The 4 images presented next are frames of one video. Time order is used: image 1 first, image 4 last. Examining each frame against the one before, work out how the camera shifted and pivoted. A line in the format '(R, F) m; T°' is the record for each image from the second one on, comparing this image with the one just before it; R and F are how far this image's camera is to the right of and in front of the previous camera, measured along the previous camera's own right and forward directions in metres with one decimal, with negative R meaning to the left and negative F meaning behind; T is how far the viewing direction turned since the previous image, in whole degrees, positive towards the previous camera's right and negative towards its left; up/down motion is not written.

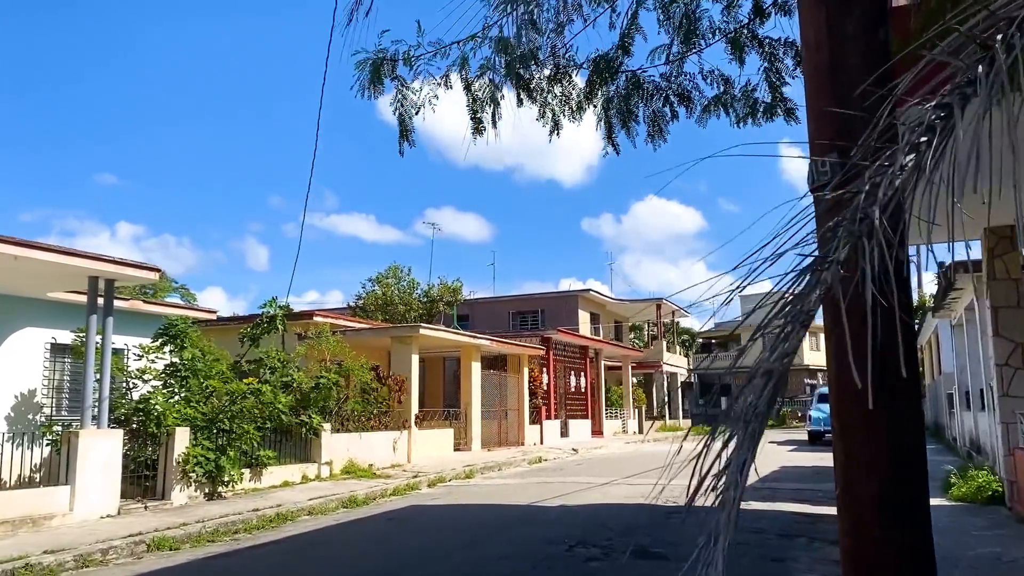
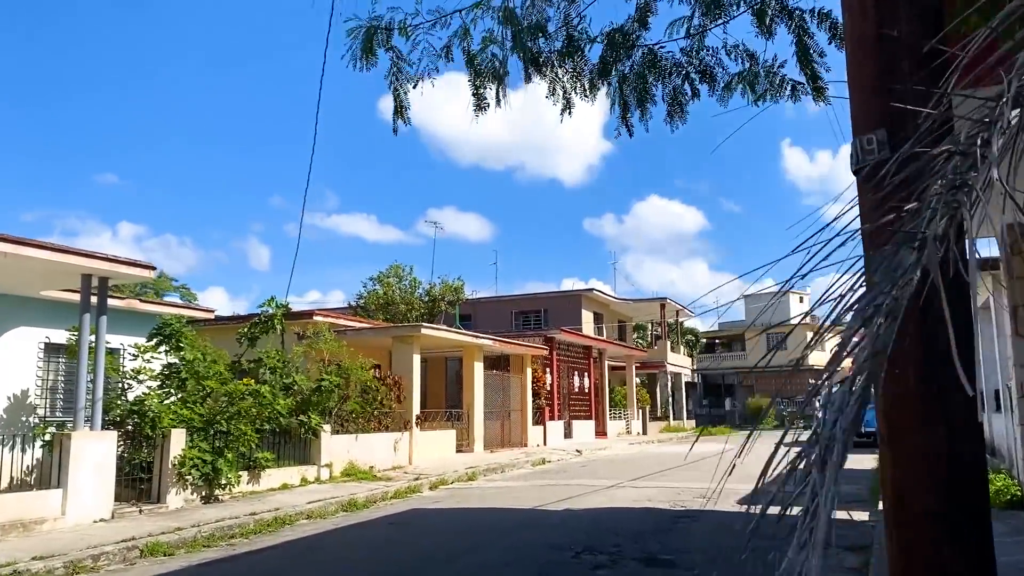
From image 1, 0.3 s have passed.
(0.0, +0.3) m; 0°
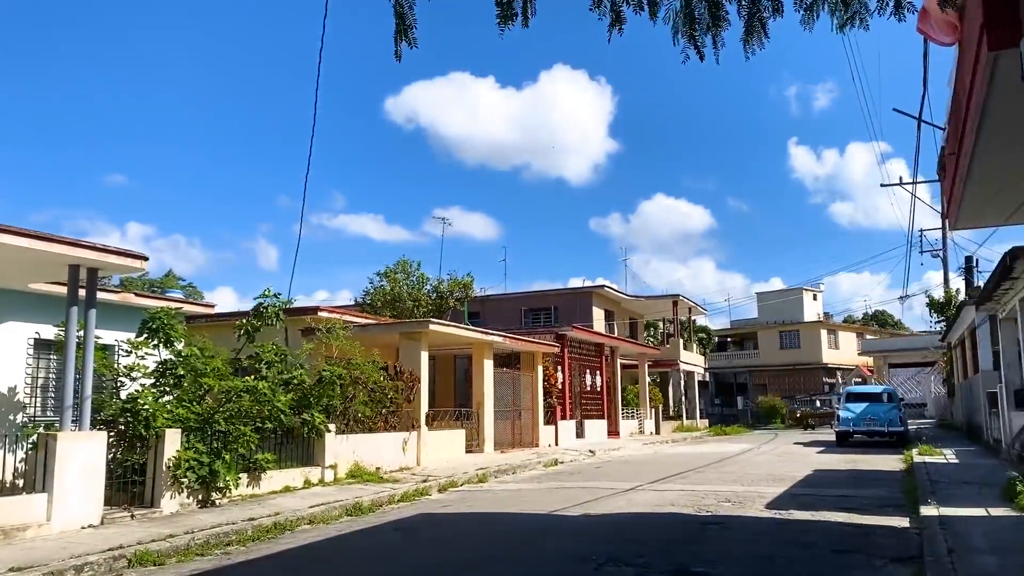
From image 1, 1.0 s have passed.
(-0.1, +0.7) m; -1°
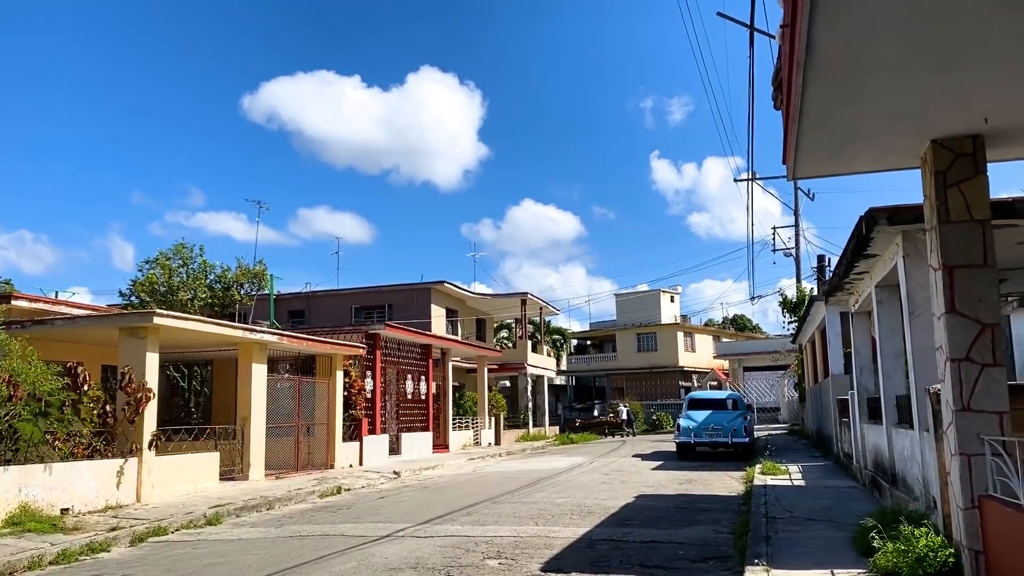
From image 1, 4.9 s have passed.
(+1.7, +3.1) m; +8°
